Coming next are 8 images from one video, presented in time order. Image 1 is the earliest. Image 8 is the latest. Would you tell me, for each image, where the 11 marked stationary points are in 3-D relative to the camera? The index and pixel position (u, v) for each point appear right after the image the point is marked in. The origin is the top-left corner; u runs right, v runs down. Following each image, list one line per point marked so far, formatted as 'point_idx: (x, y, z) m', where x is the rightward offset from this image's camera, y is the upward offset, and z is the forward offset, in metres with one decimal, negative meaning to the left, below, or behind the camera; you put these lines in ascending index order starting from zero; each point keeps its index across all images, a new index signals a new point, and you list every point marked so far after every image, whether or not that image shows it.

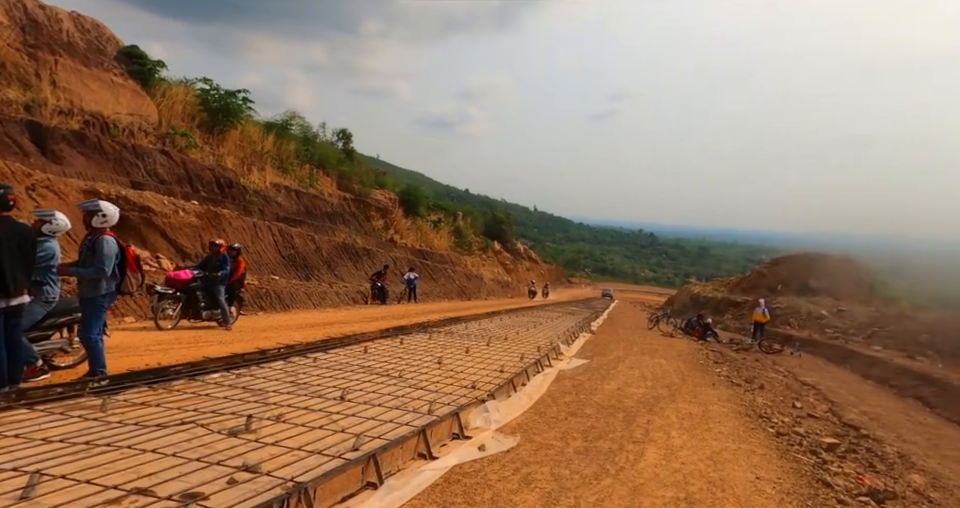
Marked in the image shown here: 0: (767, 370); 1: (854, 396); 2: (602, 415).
0: (+7.5, -3.0, +13.0) m
1: (+7.8, -3.0, +10.5) m
2: (+1.5, -1.9, +6.1) m
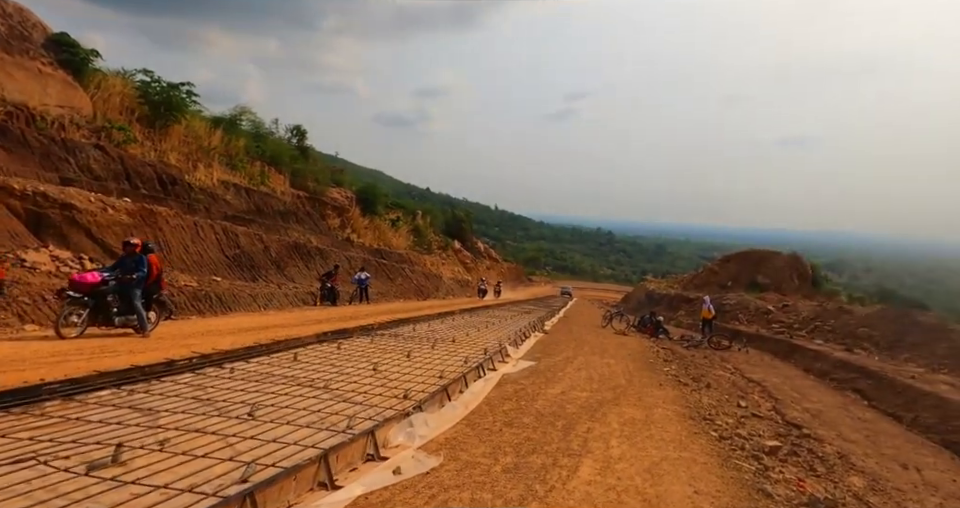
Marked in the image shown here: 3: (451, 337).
0: (+6.1, -2.9, +13.1) m
1: (+6.6, -2.9, +10.6) m
2: (+0.7, -1.9, +5.7) m
3: (-0.8, -2.1, +12.8) m
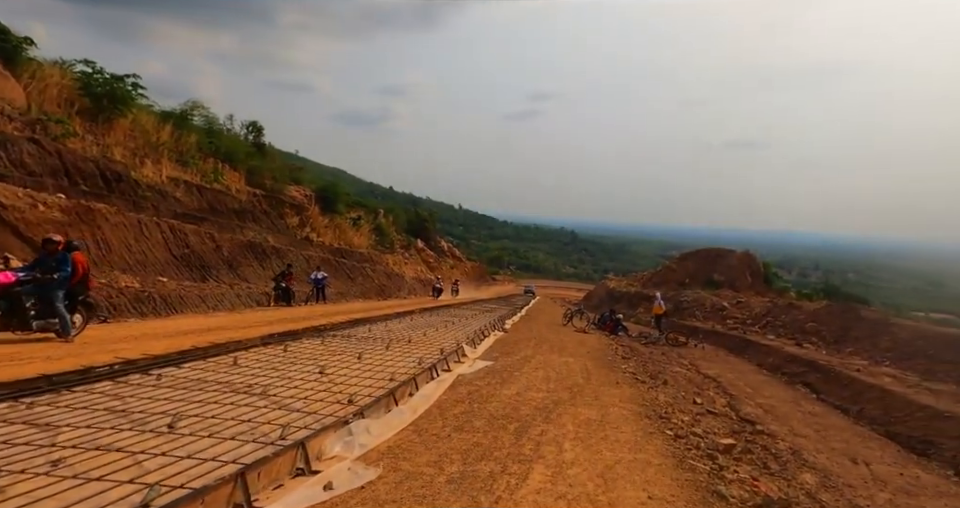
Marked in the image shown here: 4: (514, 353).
0: (+5.1, -2.9, +13.2) m
1: (+5.7, -2.8, +10.7) m
2: (+0.1, -1.9, +5.5) m
3: (-1.8, -2.0, +12.4) m
4: (+0.8, -2.2, +11.4) m
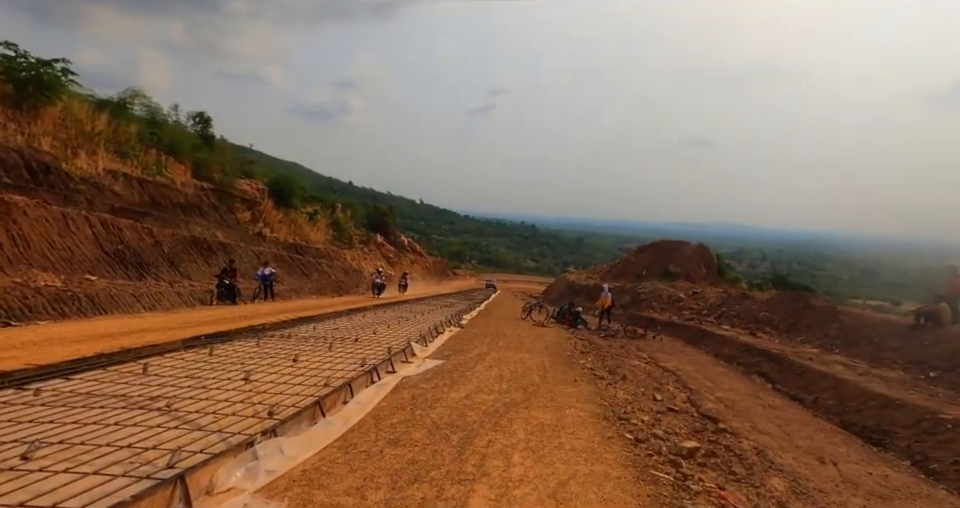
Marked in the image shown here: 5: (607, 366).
0: (+3.9, -2.6, +12.9) m
1: (+4.8, -2.6, +10.5) m
2: (-0.4, -1.8, +4.8) m
3: (-2.9, -1.9, +11.6) m
4: (-0.2, -2.1, +10.8) m
5: (+2.8, -2.4, +11.0) m
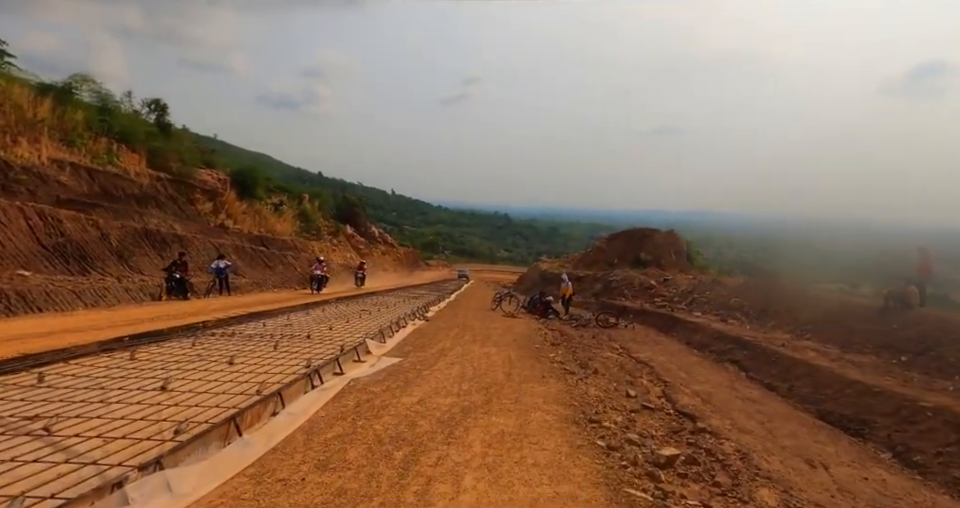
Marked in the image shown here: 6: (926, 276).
0: (+3.0, -2.3, +12.4) m
1: (+4.0, -2.3, +10.0) m
2: (-0.9, -1.6, +4.1) m
3: (-3.7, -1.7, +10.7) m
4: (-1.0, -1.8, +10.1) m
5: (+2.0, -2.2, +10.5) m
6: (+13.3, -0.6, +15.0) m
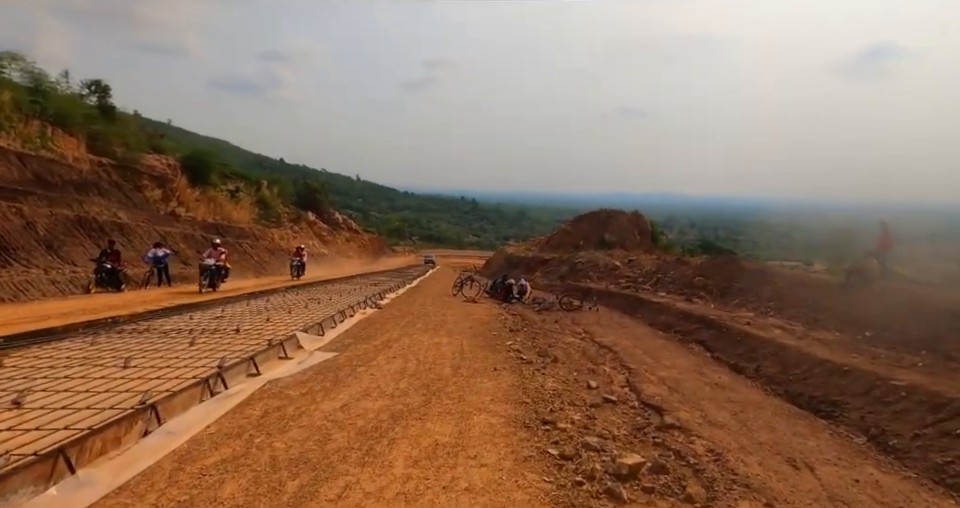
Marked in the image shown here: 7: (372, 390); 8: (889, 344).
0: (+2.0, -1.8, +11.7) m
1: (+3.1, -1.9, +9.4) m
2: (-1.4, -1.5, +3.1) m
3: (-4.6, -1.4, +9.6) m
4: (-1.9, -1.5, +9.1) m
5: (+1.1, -1.7, +9.7) m
6: (+12.0, +0.1, +14.9) m
7: (-1.2, -1.5, +5.6) m
8: (+8.8, -1.9, +10.8) m
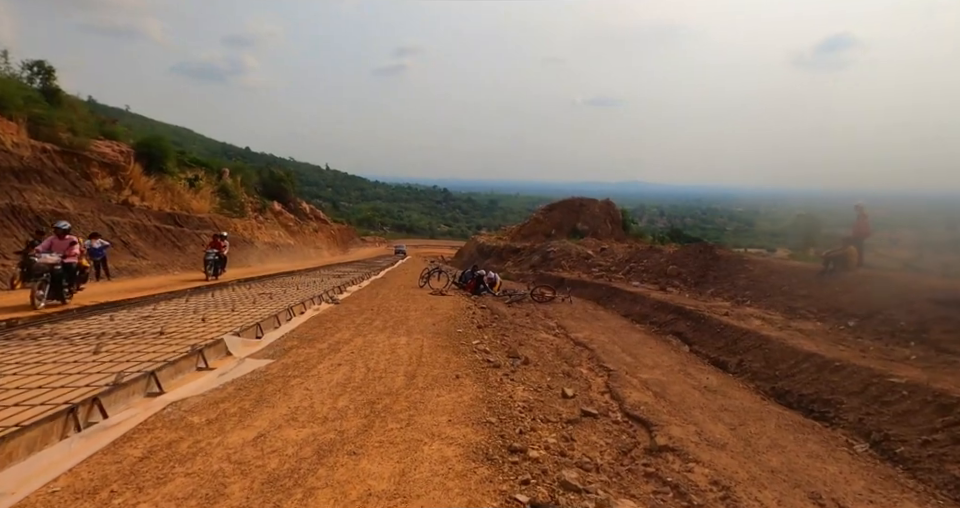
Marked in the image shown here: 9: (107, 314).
0: (+1.3, -1.6, +10.8) m
1: (+2.5, -1.7, +8.6) m
2: (-1.7, -1.4, +2.1) m
3: (-5.2, -1.2, +8.4) m
4: (-2.5, -1.3, +8.1) m
5: (+0.5, -1.6, +8.8) m
6: (+11.1, +0.5, +14.5) m
7: (-1.6, -1.4, +4.6) m
8: (+8.1, -1.7, +10.3) m
9: (-6.9, -1.1, +9.4) m
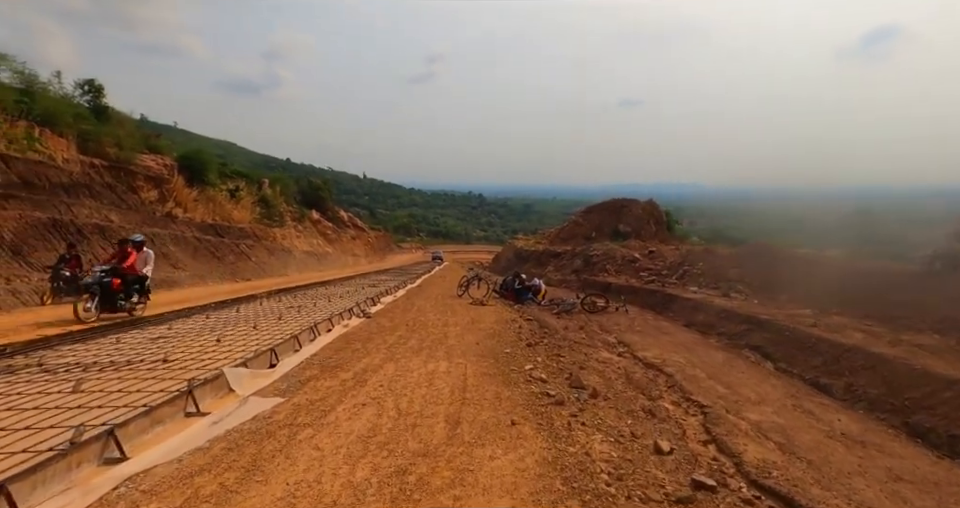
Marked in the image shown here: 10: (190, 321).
0: (+2.2, -1.7, +9.3) m
1: (+3.3, -1.7, +7.0) m
2: (-1.4, -1.5, +0.8) m
3: (-4.5, -1.4, +7.3) m
4: (-1.8, -1.5, +6.8) m
5: (+1.2, -1.7, +7.3) m
6: (+12.2, +0.6, +12.3) m
7: (-1.1, -1.5, +3.3) m
8: (+8.9, -1.6, +8.3) m
9: (-6.1, -1.4, +8.5) m
10: (-5.9, -1.4, +10.4) m
